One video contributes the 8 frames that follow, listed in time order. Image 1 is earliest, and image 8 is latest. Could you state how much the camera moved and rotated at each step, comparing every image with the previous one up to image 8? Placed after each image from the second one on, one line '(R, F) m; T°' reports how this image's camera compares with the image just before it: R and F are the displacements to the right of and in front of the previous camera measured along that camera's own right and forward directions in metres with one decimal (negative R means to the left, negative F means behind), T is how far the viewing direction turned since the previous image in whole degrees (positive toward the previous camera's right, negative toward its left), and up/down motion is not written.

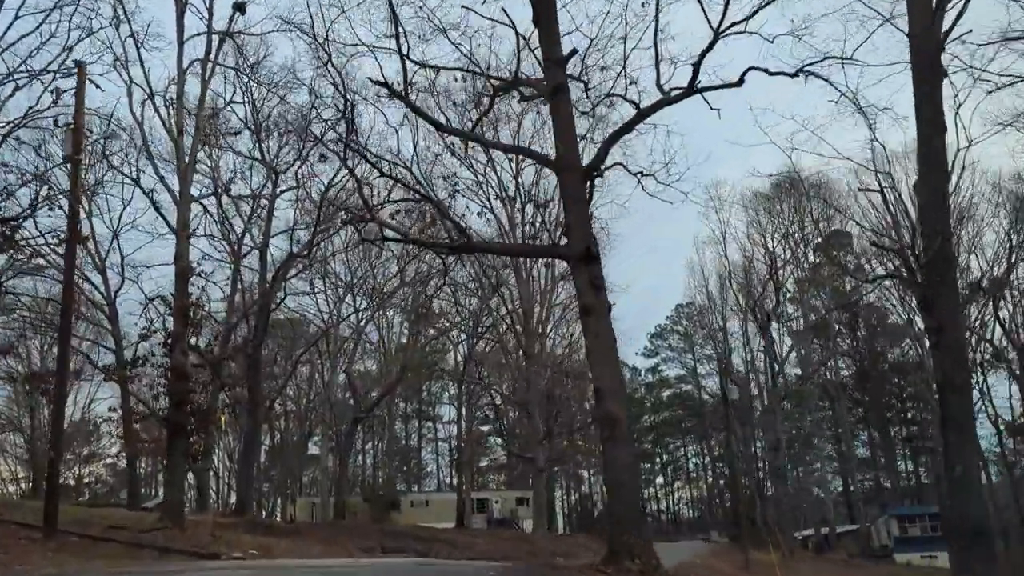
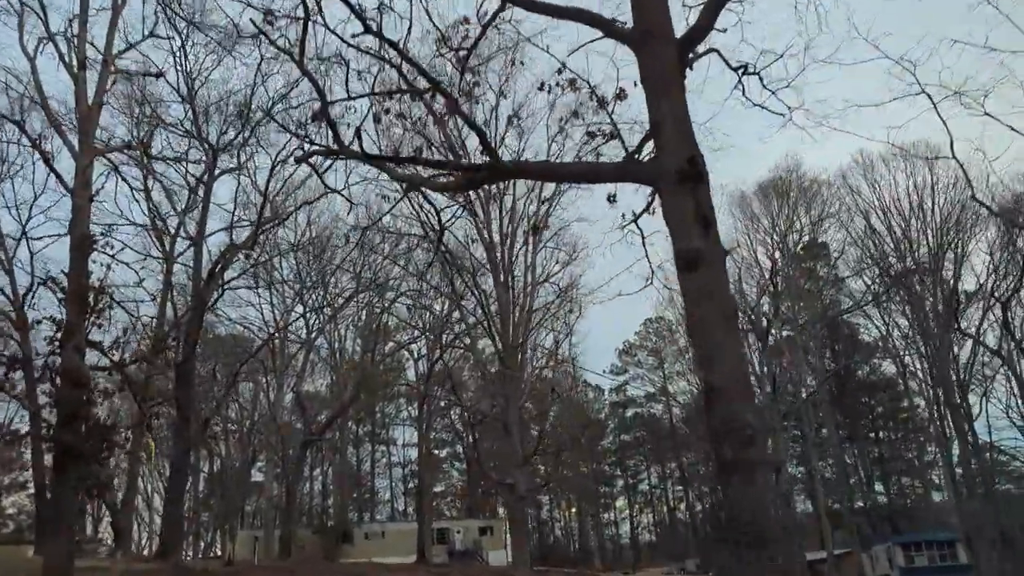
(-0.6, +2.6) m; +3°
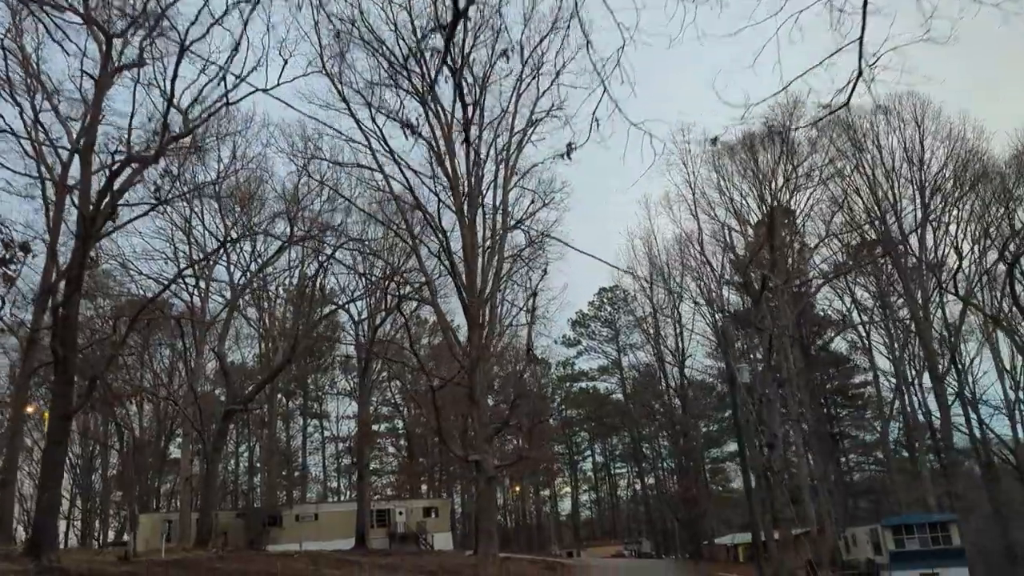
(-0.7, +3.0) m; +5°
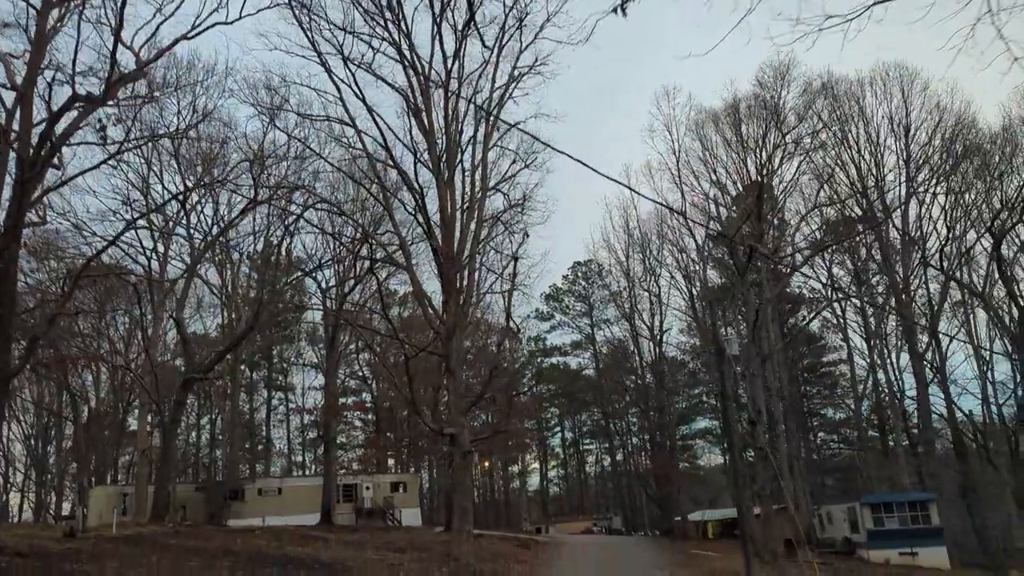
(-0.2, +0.9) m; +2°
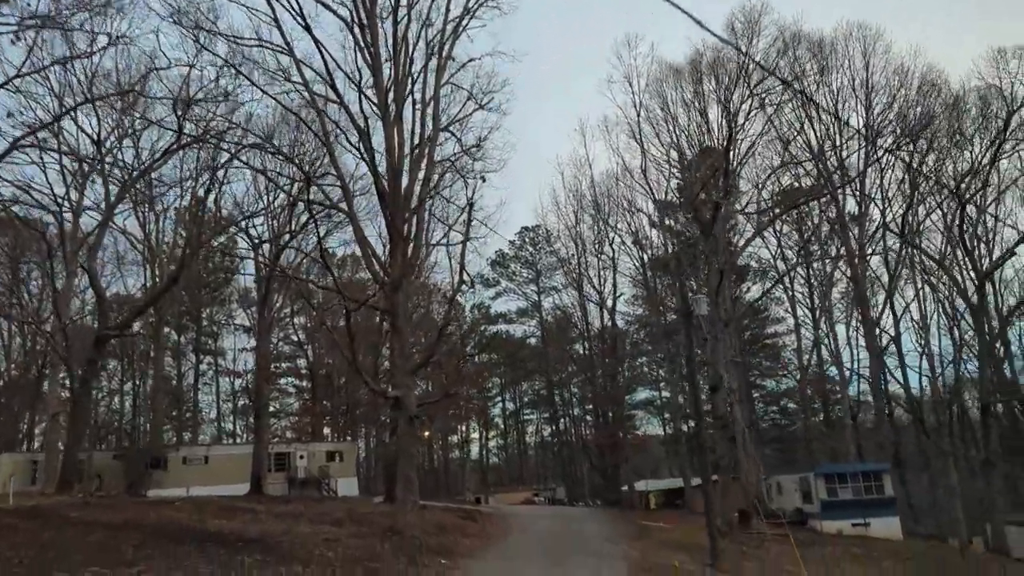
(-0.2, +1.3) m; +4°
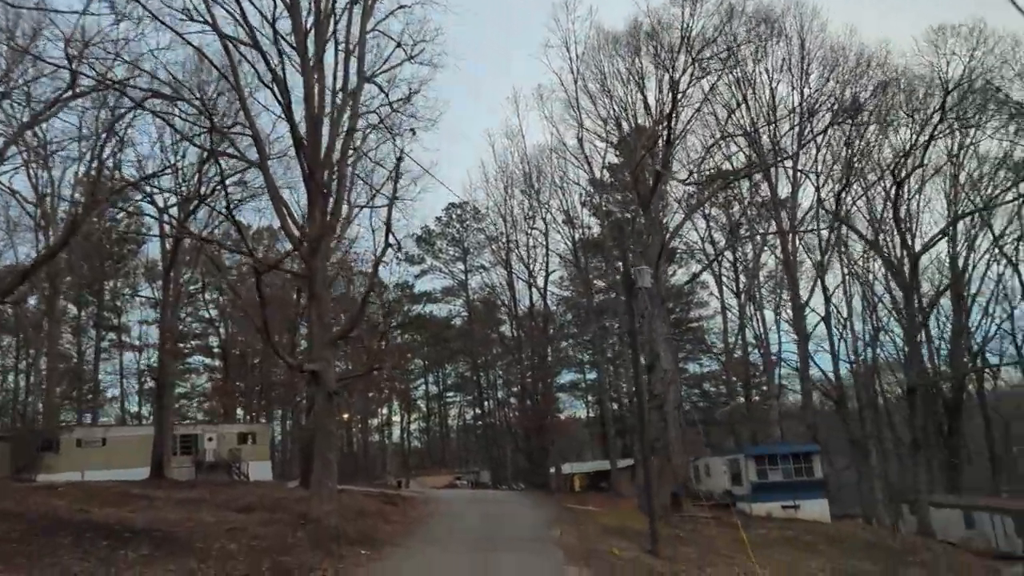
(-0.1, +1.1) m; +5°
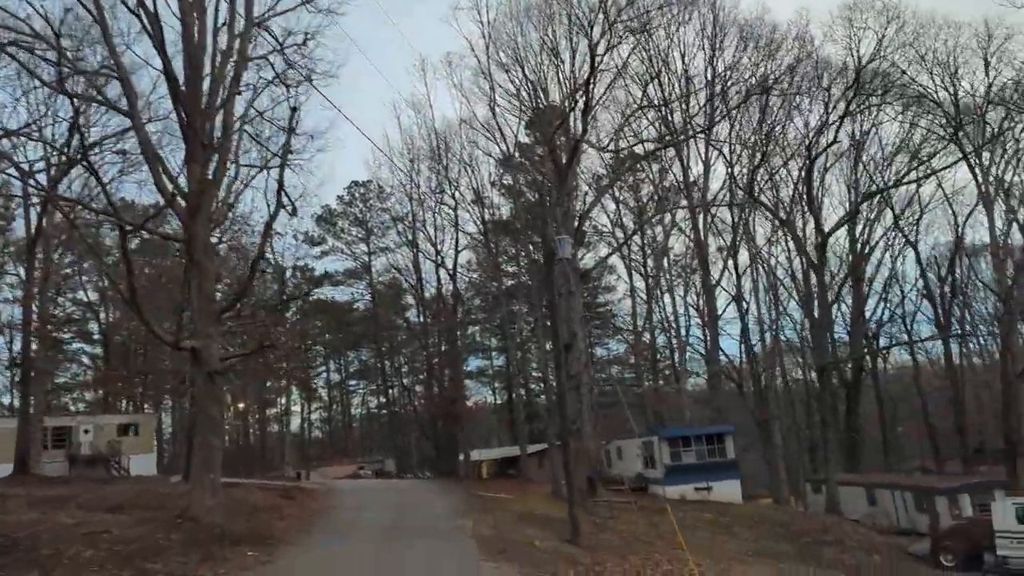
(-0.1, +1.0) m; +7°
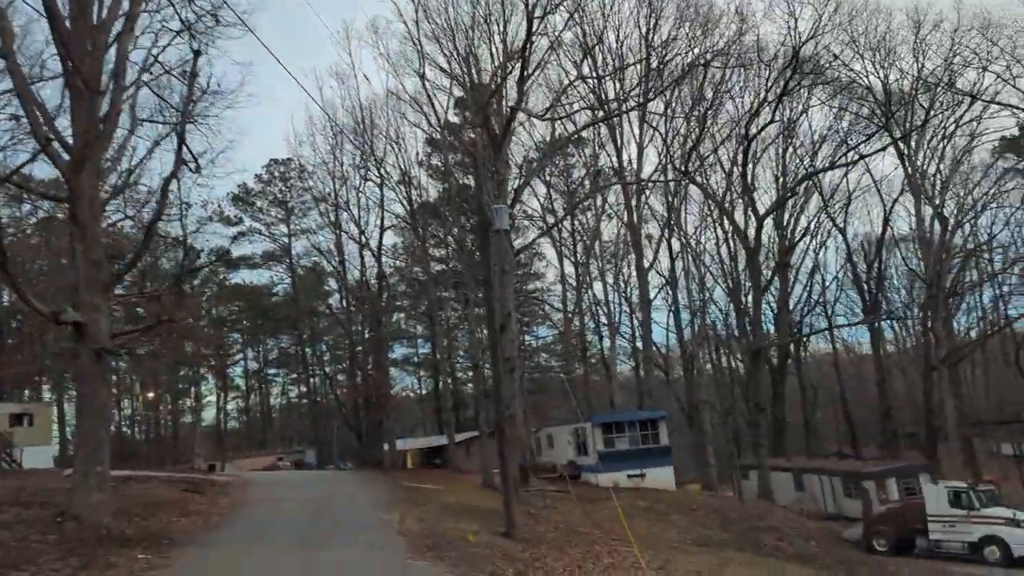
(-0.1, +0.9) m; +5°
